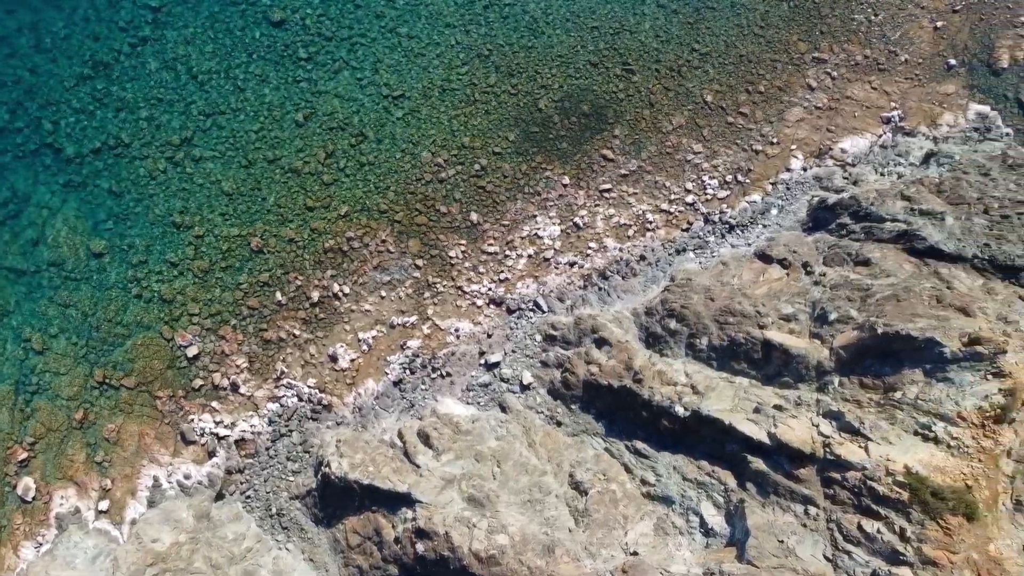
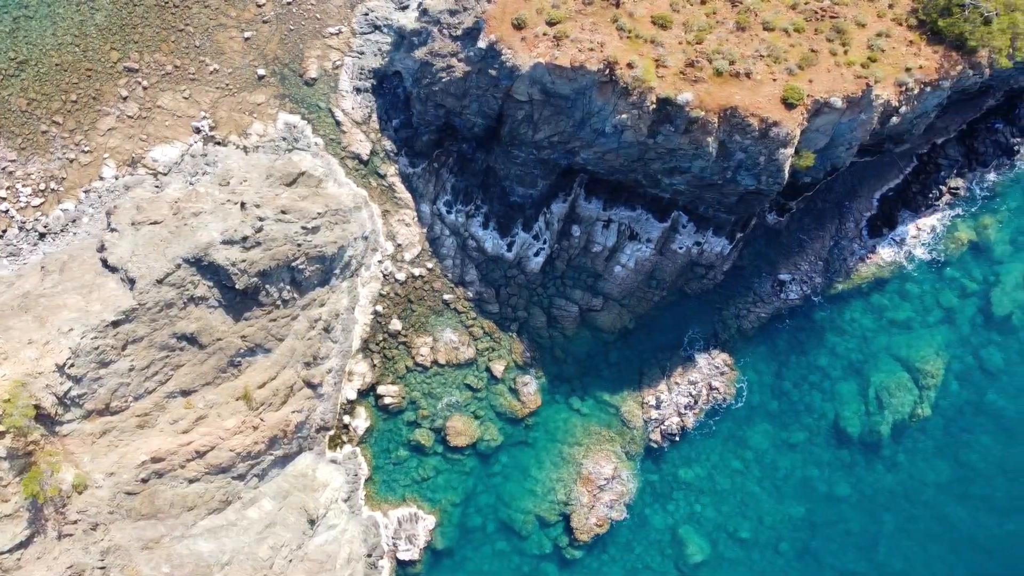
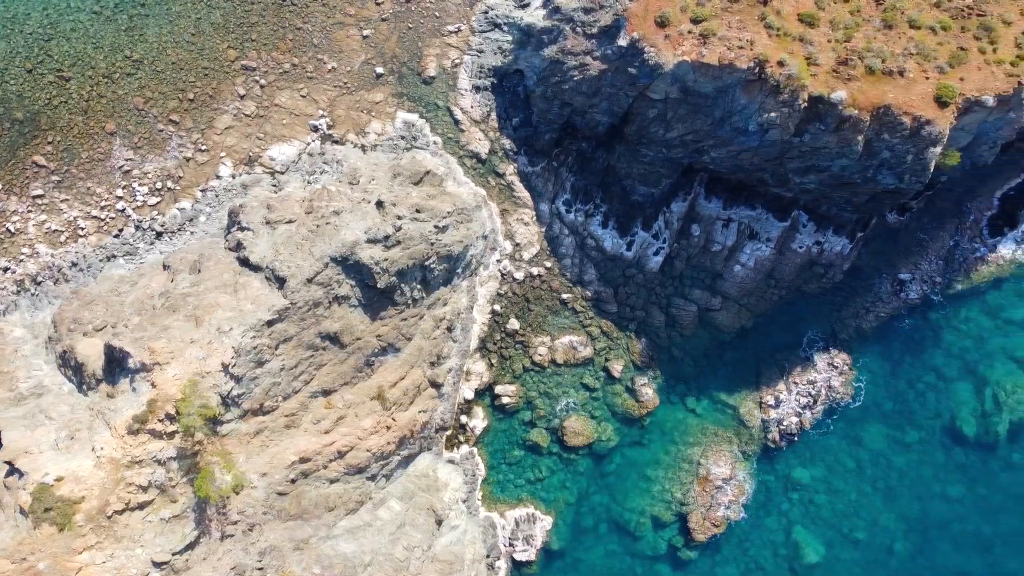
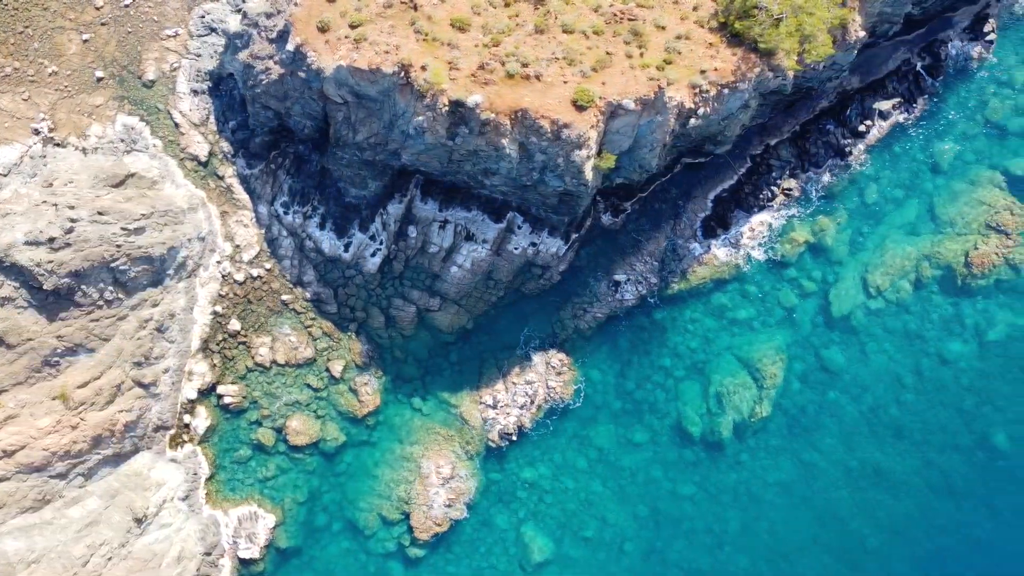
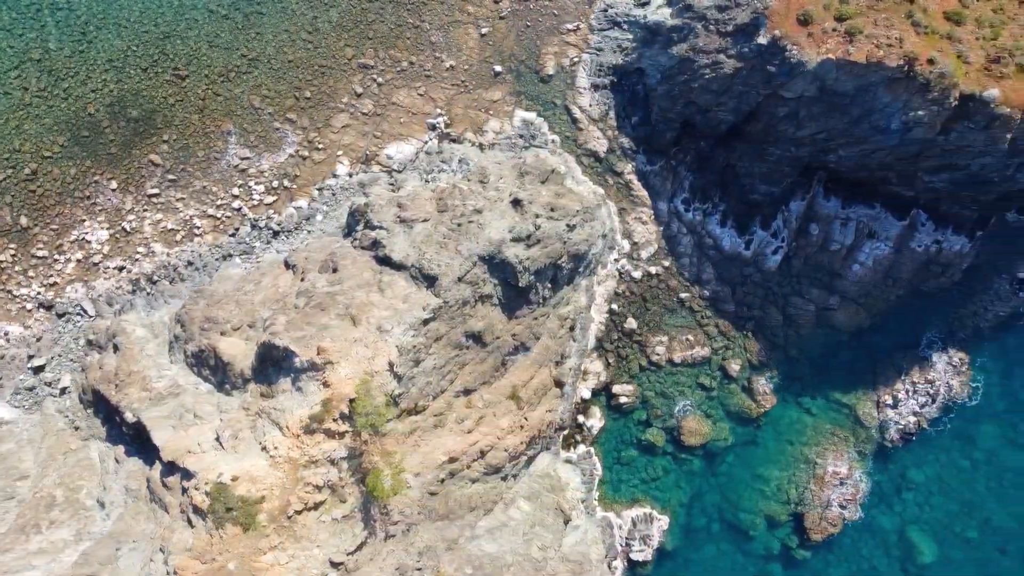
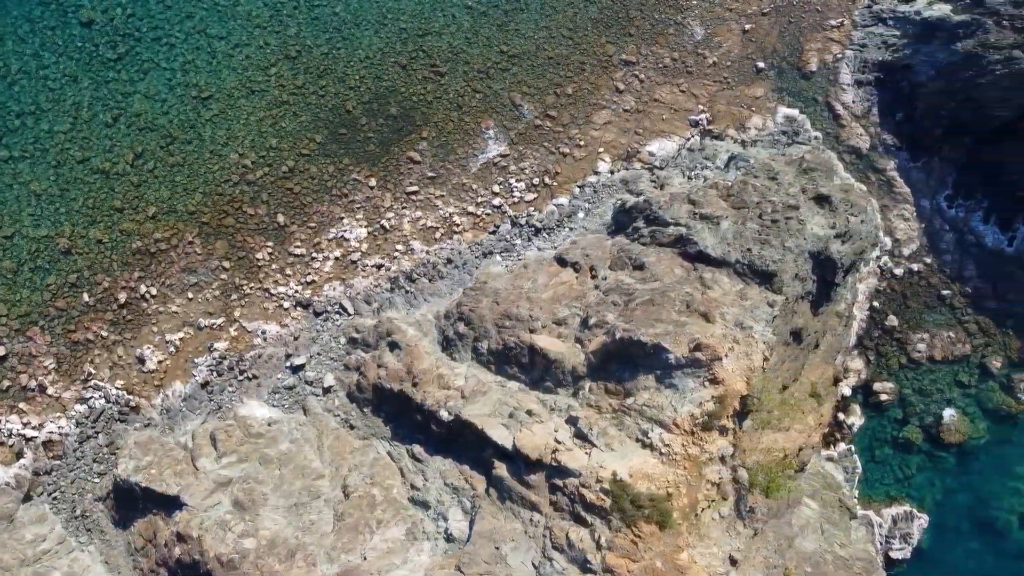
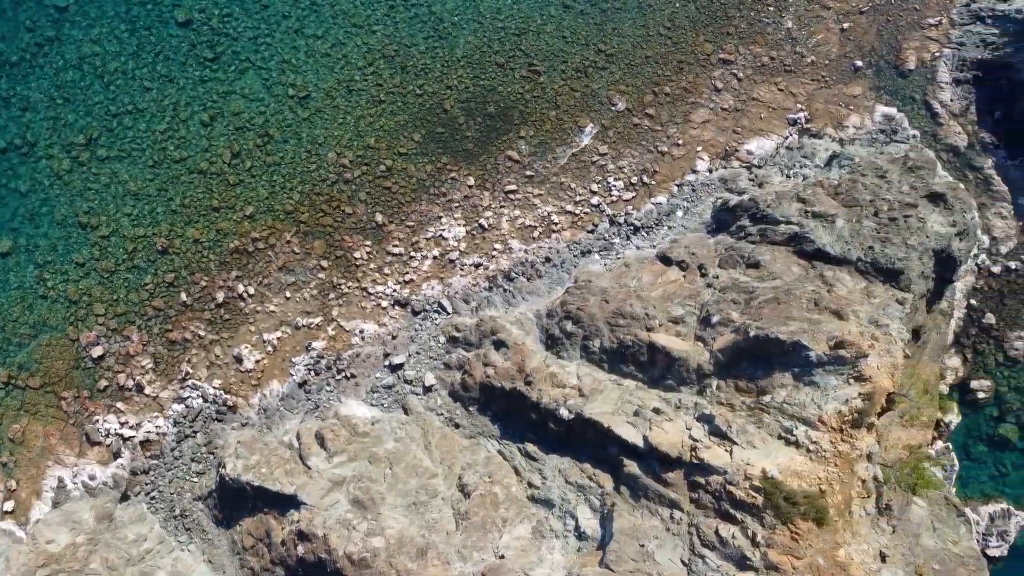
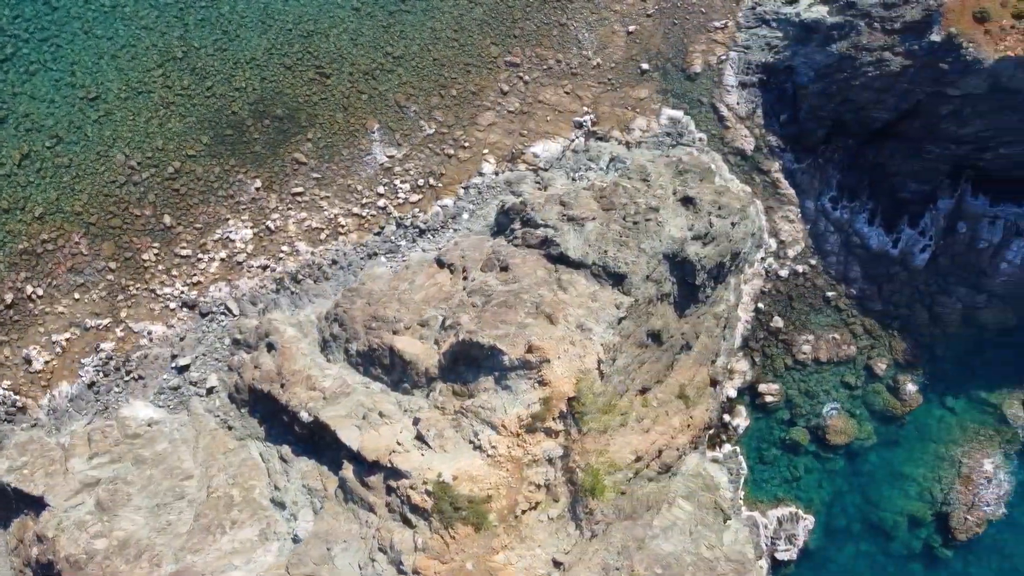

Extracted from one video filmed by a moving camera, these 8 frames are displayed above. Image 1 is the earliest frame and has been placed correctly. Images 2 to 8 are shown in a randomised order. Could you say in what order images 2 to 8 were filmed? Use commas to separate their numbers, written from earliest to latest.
7, 6, 8, 5, 3, 2, 4
